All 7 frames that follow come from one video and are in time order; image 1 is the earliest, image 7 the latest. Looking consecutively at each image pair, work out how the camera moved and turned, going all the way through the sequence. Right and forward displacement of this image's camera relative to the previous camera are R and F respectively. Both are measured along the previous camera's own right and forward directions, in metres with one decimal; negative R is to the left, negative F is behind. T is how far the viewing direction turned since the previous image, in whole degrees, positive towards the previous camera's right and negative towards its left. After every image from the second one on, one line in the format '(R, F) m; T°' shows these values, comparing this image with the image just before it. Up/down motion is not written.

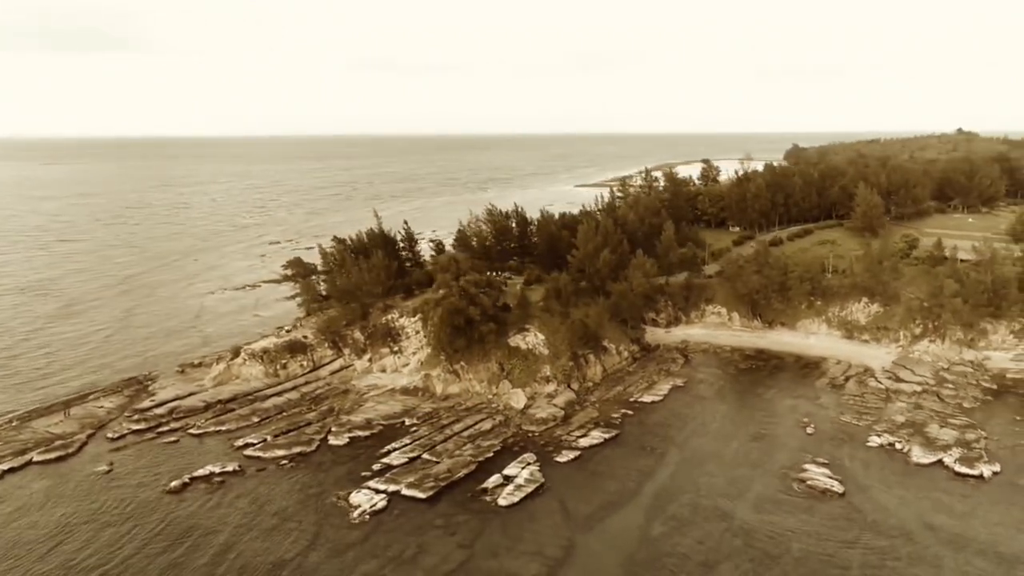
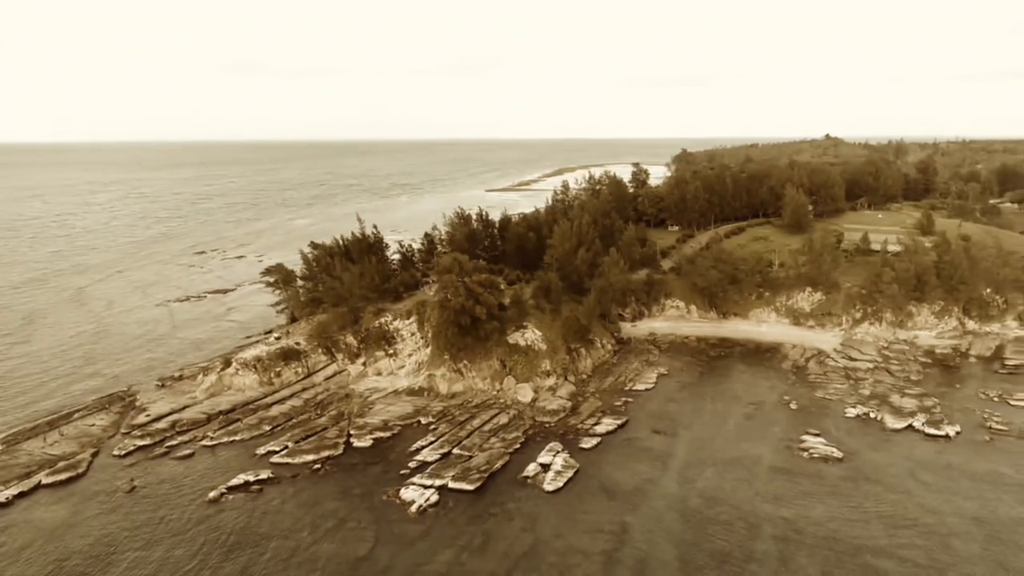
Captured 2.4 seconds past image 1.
(-6.4, -0.8) m; +8°
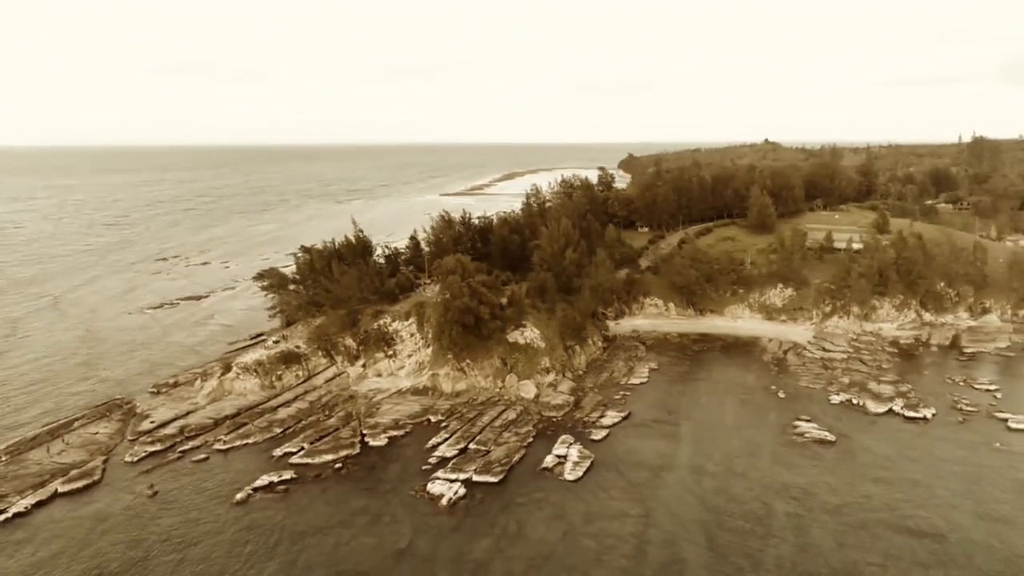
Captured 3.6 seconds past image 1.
(-3.4, -1.0) m; +4°
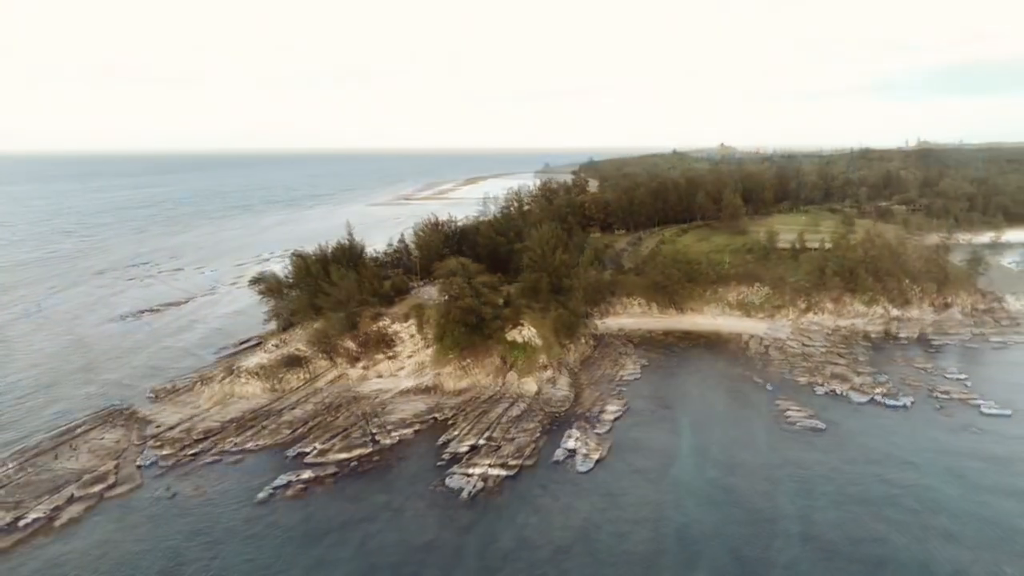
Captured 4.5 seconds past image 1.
(-2.5, -1.0) m; +3°
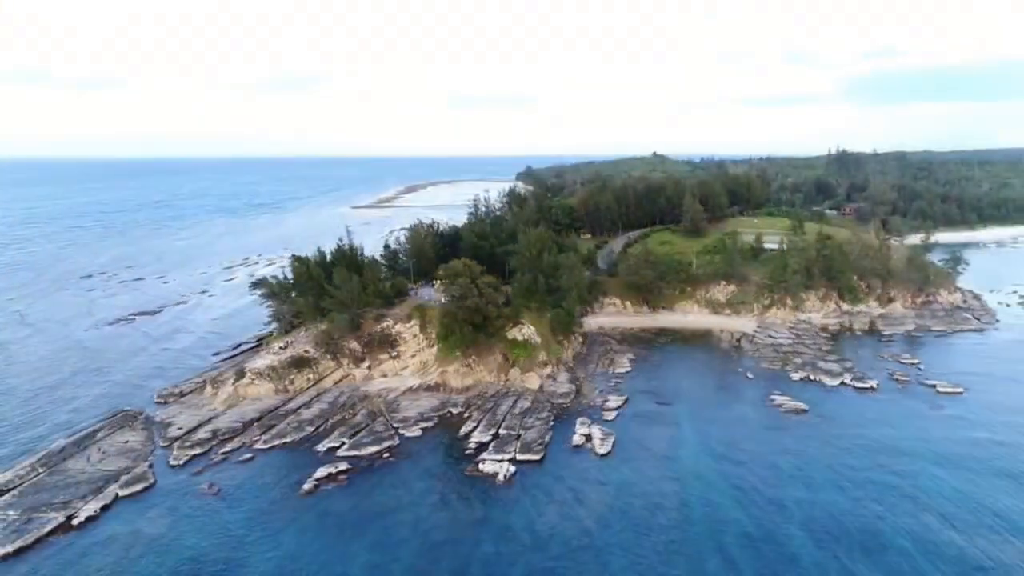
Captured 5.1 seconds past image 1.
(-4.6, -2.2) m; +5°
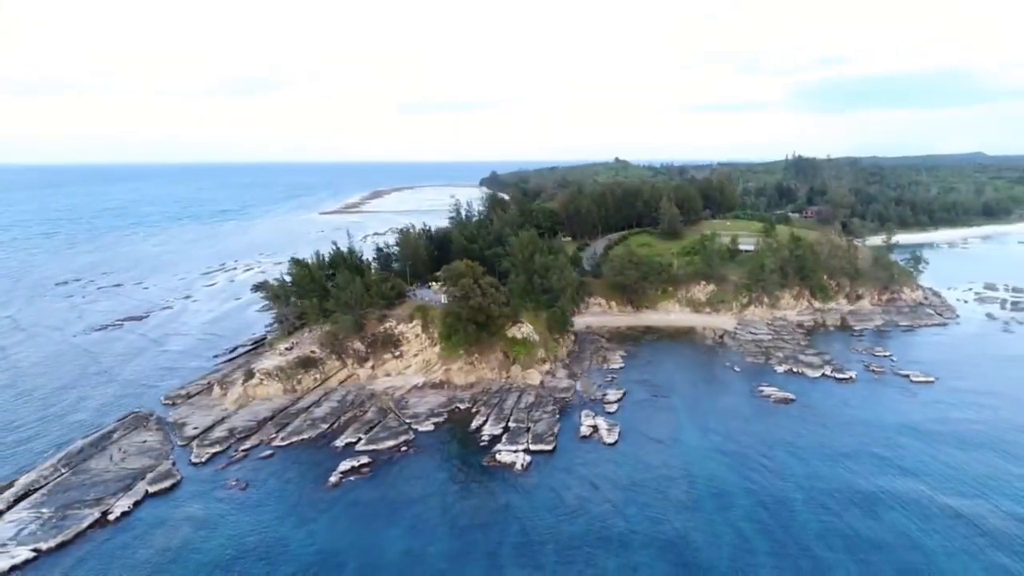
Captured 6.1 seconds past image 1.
(-2.7, -1.7) m; +3°
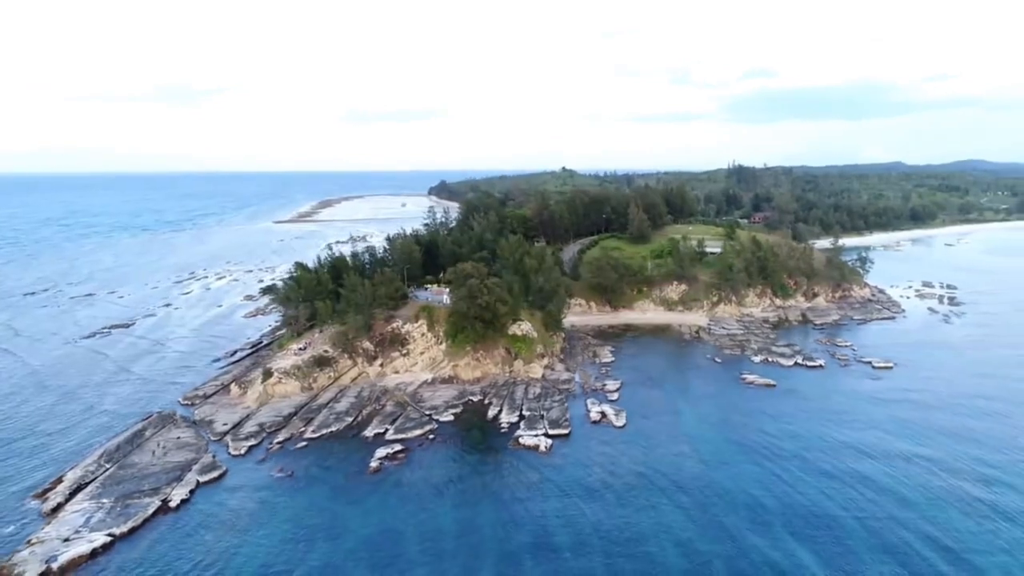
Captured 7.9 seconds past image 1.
(-4.3, -3.0) m; +4°
